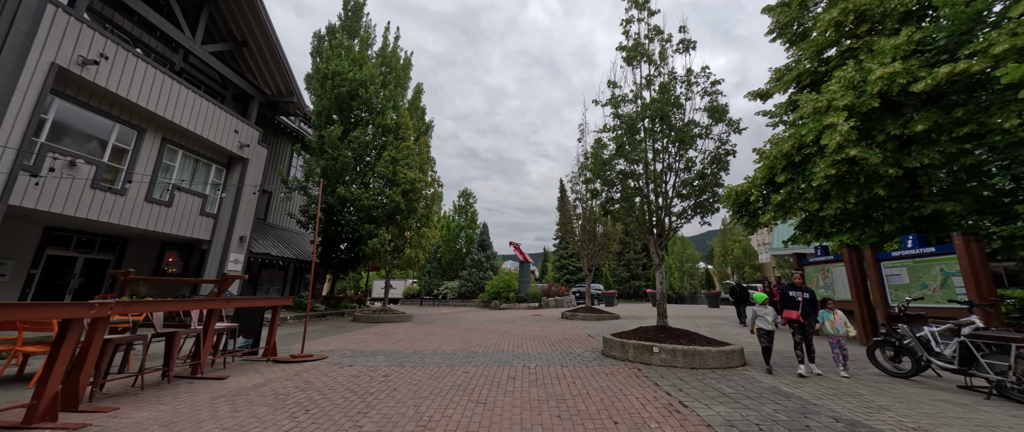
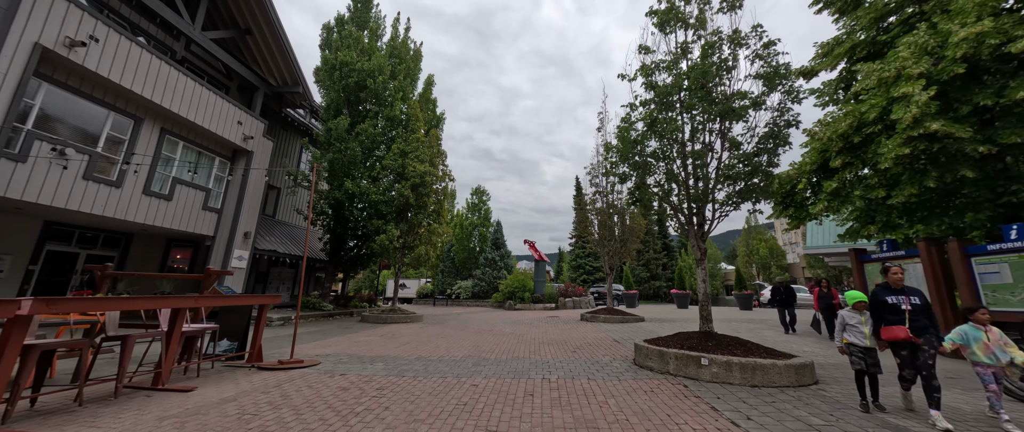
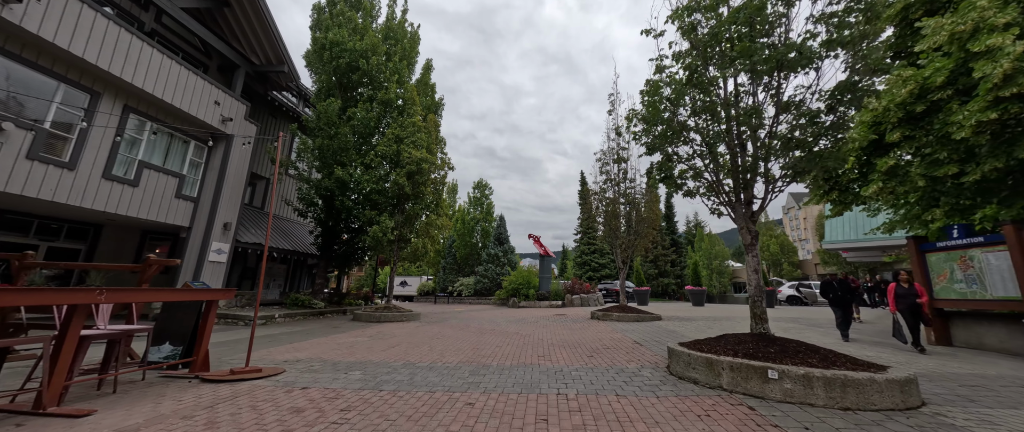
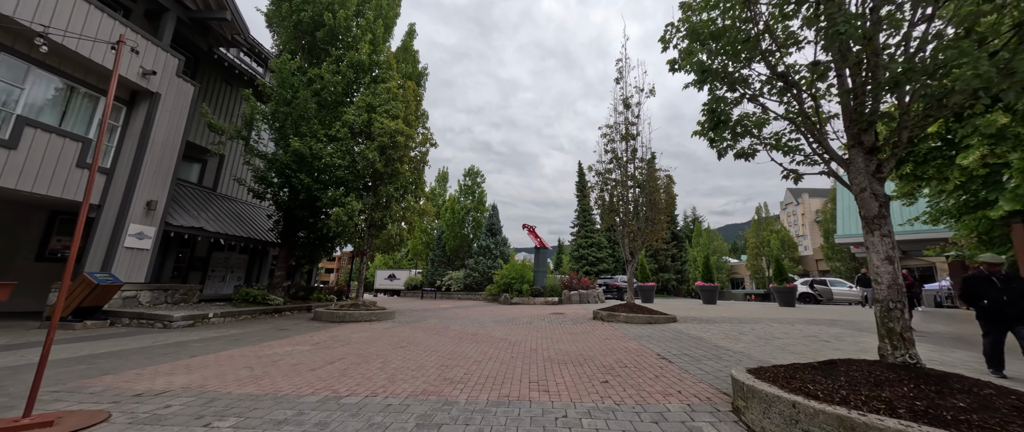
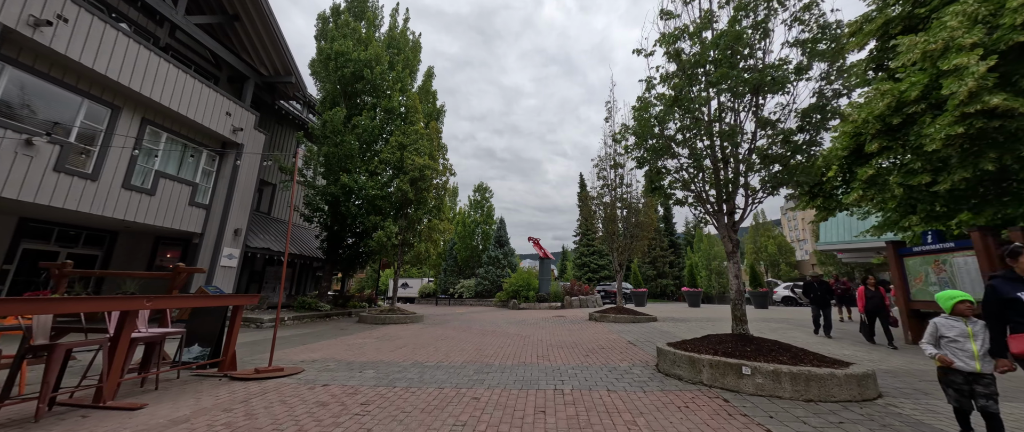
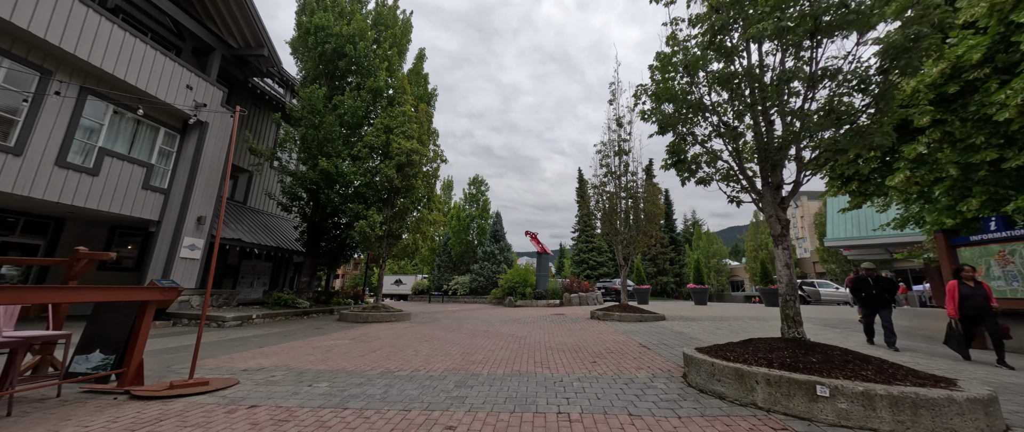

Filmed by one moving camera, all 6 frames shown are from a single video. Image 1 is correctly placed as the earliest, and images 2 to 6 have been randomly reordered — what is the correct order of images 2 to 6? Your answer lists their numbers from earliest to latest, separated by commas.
2, 5, 3, 6, 4
